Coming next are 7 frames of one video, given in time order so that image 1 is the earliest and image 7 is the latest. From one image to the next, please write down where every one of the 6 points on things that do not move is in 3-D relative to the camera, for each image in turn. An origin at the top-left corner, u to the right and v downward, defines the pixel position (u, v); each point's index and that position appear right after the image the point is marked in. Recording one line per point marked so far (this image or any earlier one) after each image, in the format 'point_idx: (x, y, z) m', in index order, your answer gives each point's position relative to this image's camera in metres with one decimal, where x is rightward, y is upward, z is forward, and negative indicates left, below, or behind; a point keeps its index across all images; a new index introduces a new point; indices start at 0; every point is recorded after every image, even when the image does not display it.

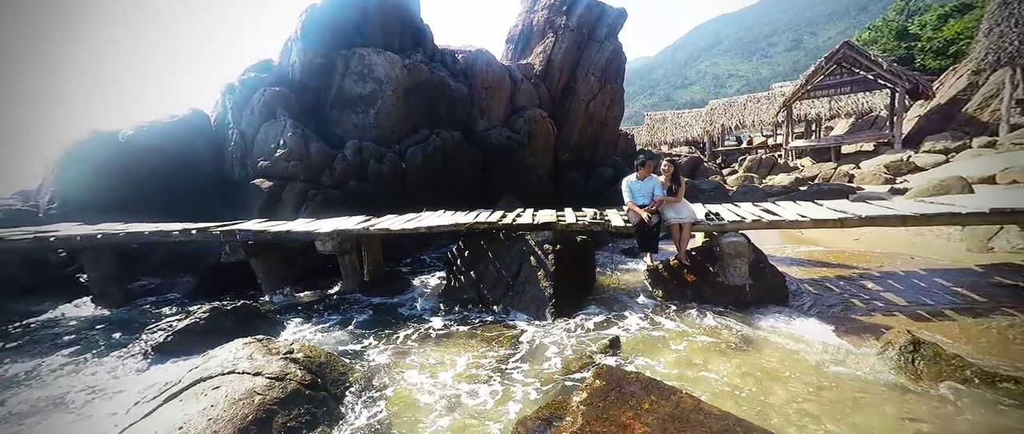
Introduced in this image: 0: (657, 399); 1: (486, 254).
0: (+1.2, -1.6, +3.3) m
1: (-0.5, -0.7, +8.0) m
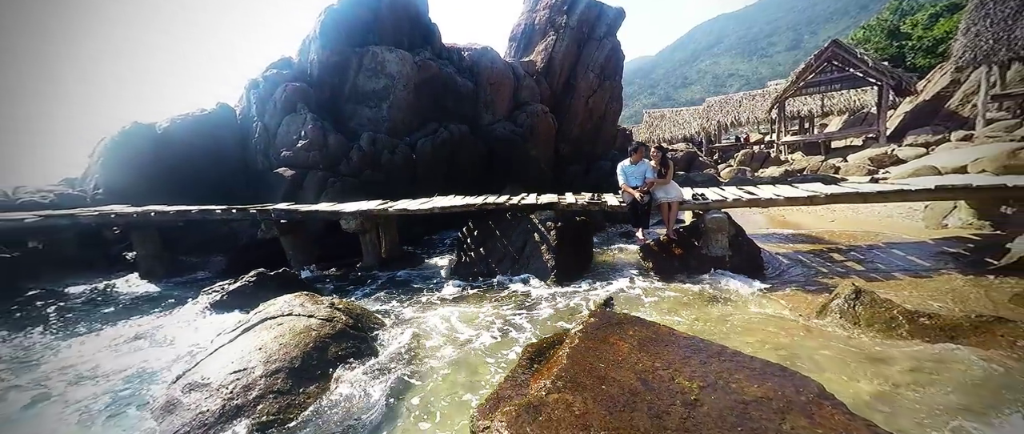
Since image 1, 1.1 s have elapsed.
0: (+1.3, -1.2, +4.2) m
1: (-0.4, -0.3, +8.9) m
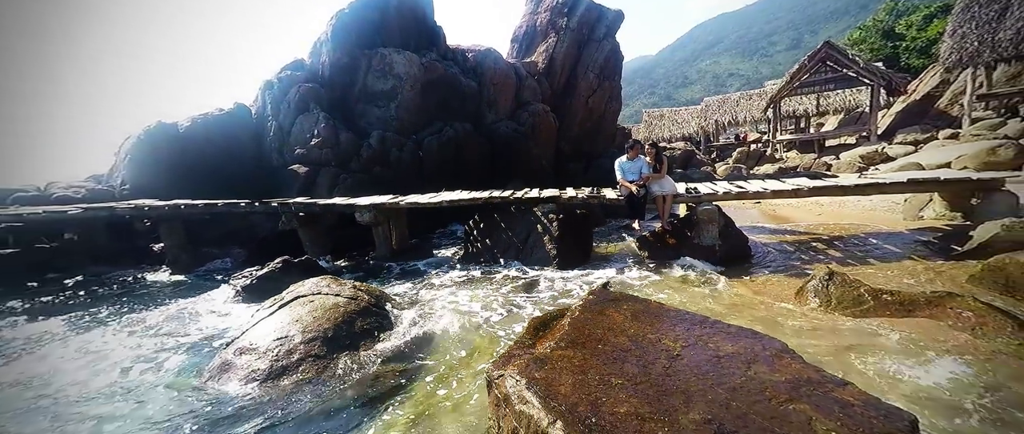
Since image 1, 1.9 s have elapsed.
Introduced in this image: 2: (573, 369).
0: (+1.4, -1.1, +4.7) m
1: (-0.3, -0.2, +9.4) m
2: (+0.5, -1.3, +3.4) m
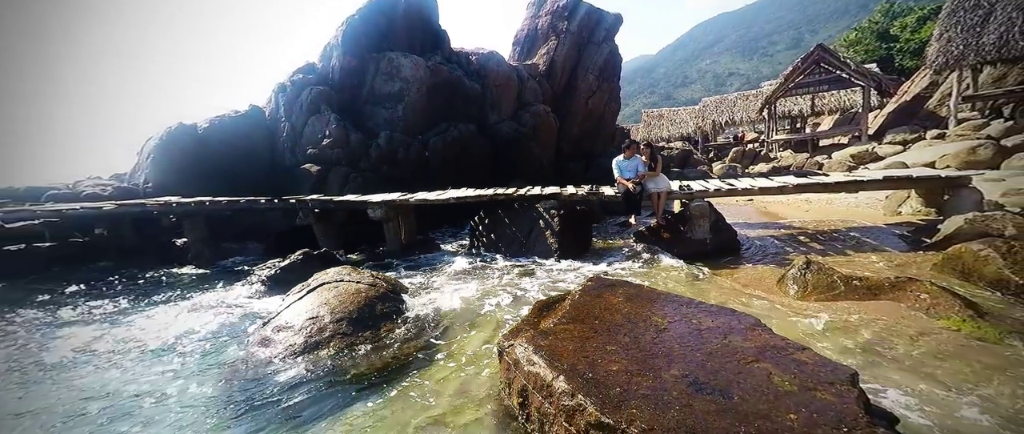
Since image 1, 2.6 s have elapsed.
0: (+1.5, -1.0, +5.3) m
1: (-0.2, -0.1, +10.0) m
2: (+0.6, -1.2, +3.9) m
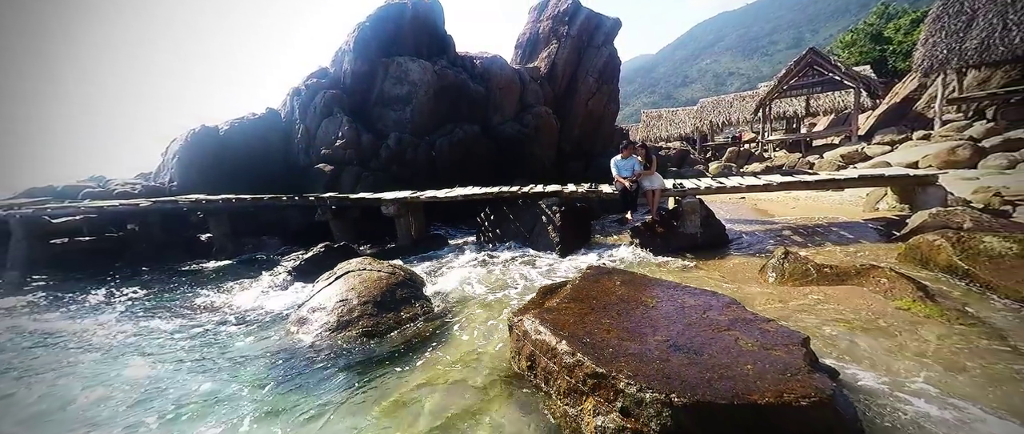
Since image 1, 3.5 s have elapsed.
0: (+1.6, -0.9, +5.9) m
1: (-0.1, 0.0, +10.6) m
2: (+0.7, -1.1, +4.6) m
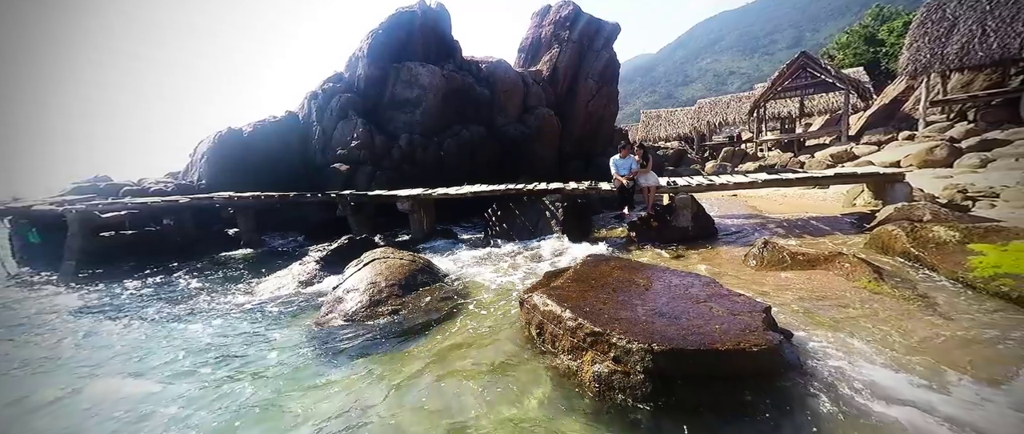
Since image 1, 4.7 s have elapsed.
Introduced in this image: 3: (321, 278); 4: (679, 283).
0: (+1.8, -0.8, +6.8) m
1: (+0.1, +0.2, +11.4) m
2: (+0.9, -1.0, +5.4) m
3: (-4.1, -1.3, +8.4) m
4: (+2.4, -0.9, +5.6) m
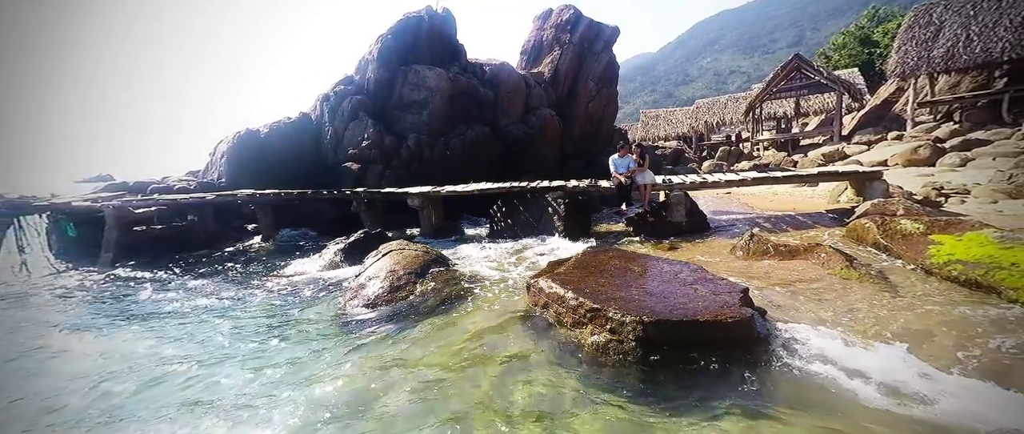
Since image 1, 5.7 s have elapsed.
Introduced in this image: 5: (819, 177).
0: (+1.9, -0.7, +7.4) m
1: (+0.2, +0.3, +12.1) m
2: (+1.0, -0.9, +6.1) m
3: (-4.0, -1.2, +9.0) m
4: (+2.5, -0.8, +6.3) m
5: (+8.0, +1.0, +10.1) m
